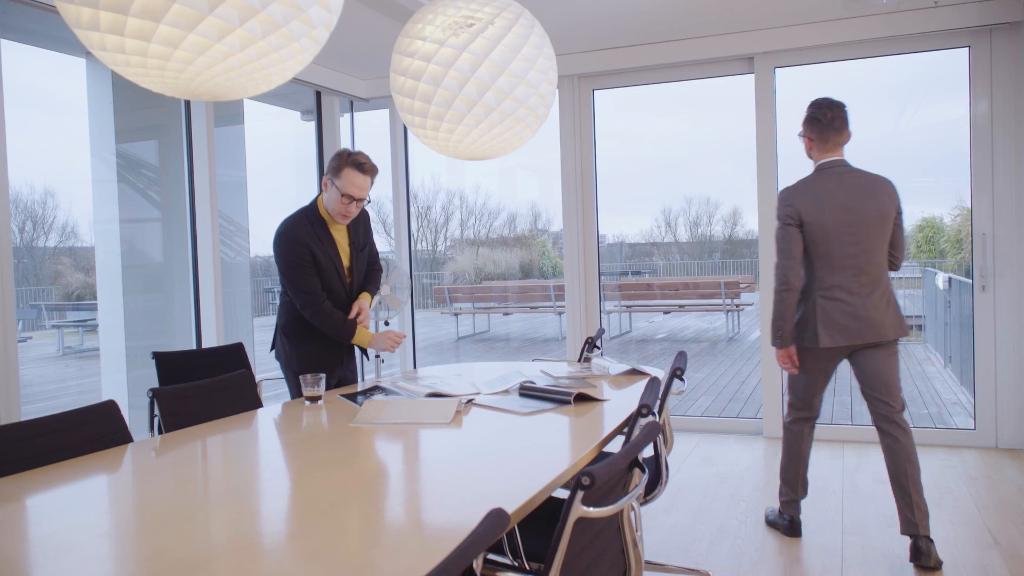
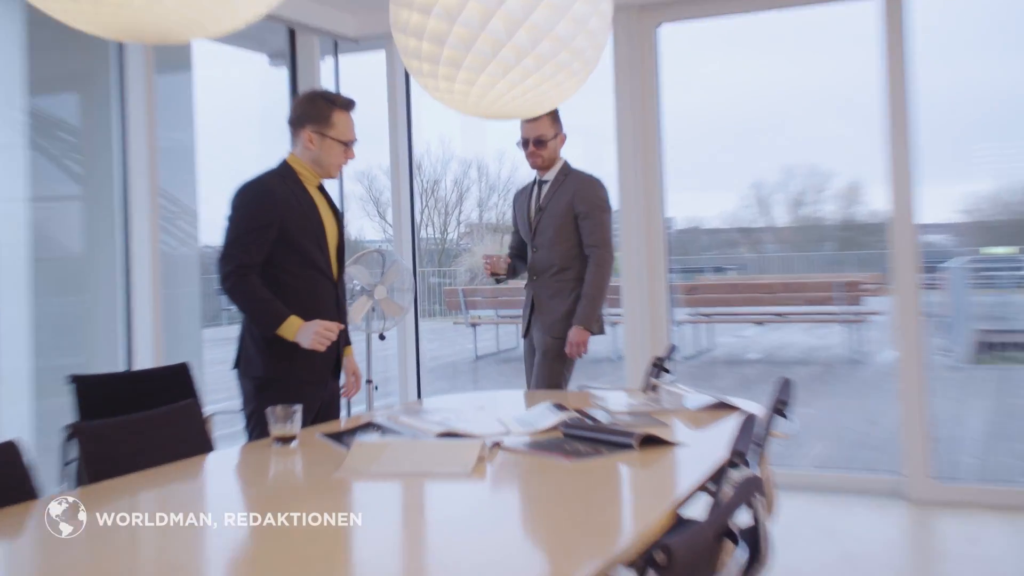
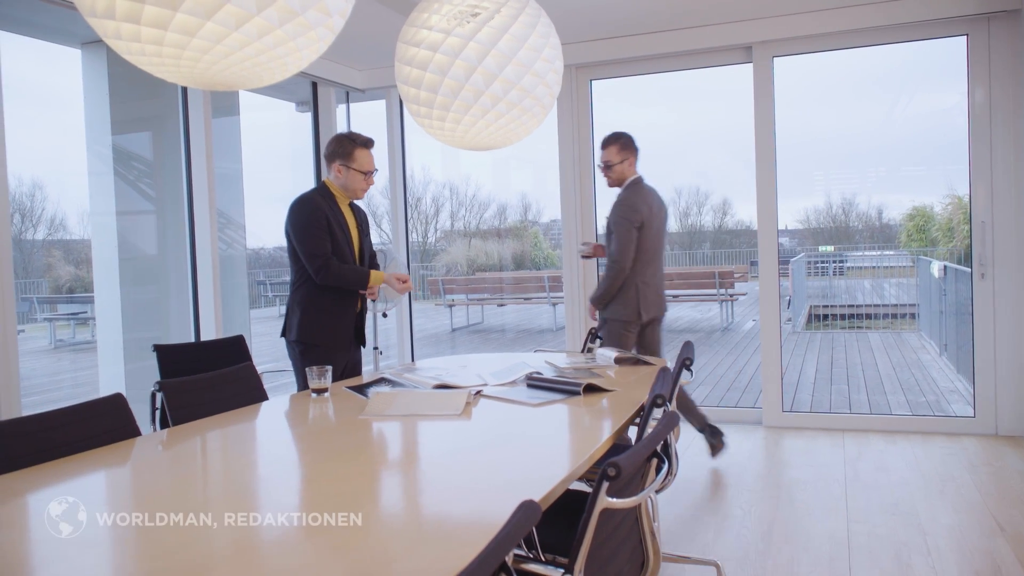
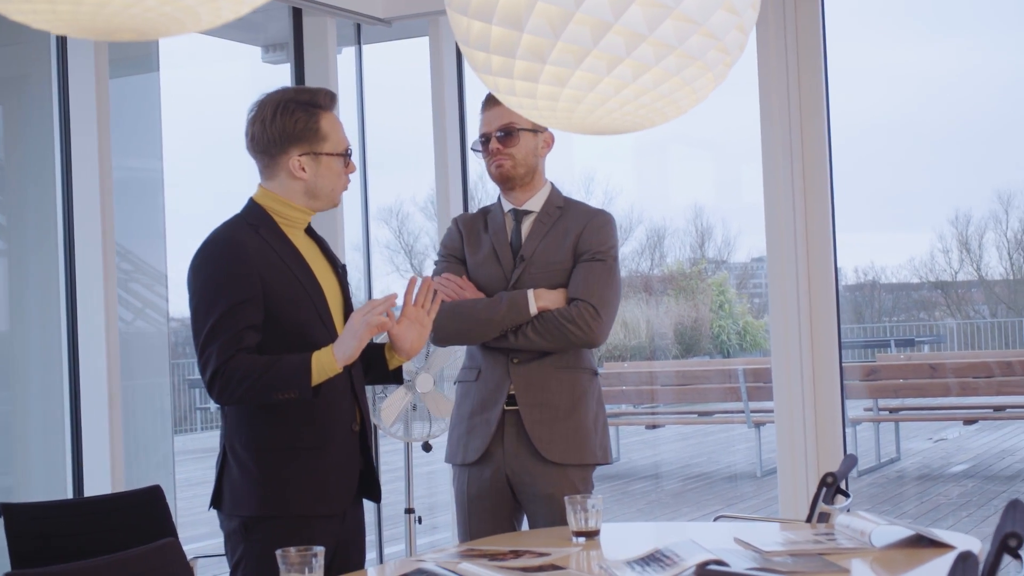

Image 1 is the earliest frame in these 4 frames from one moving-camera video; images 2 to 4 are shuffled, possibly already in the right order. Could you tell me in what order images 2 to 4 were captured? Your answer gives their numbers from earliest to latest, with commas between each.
3, 2, 4
